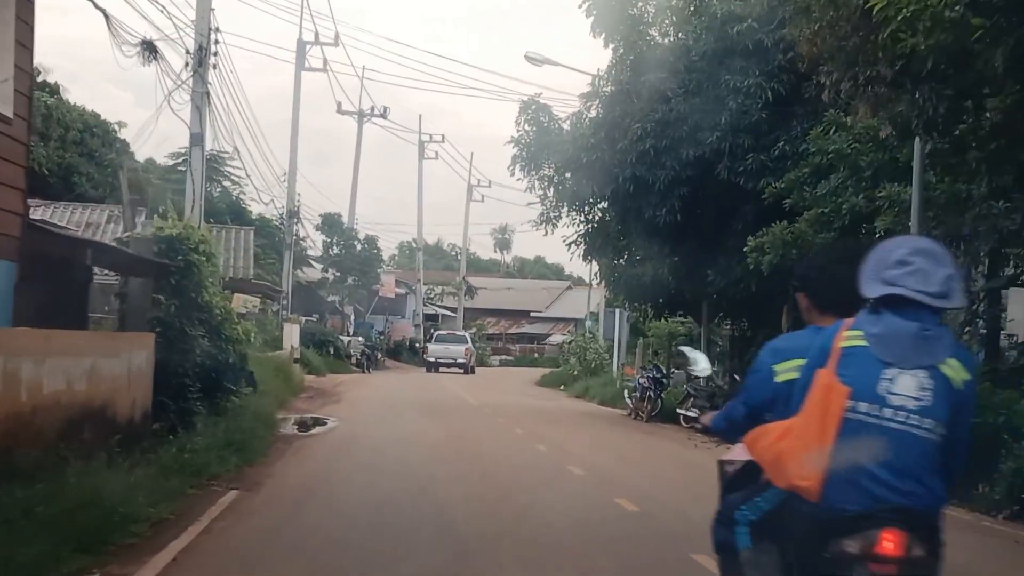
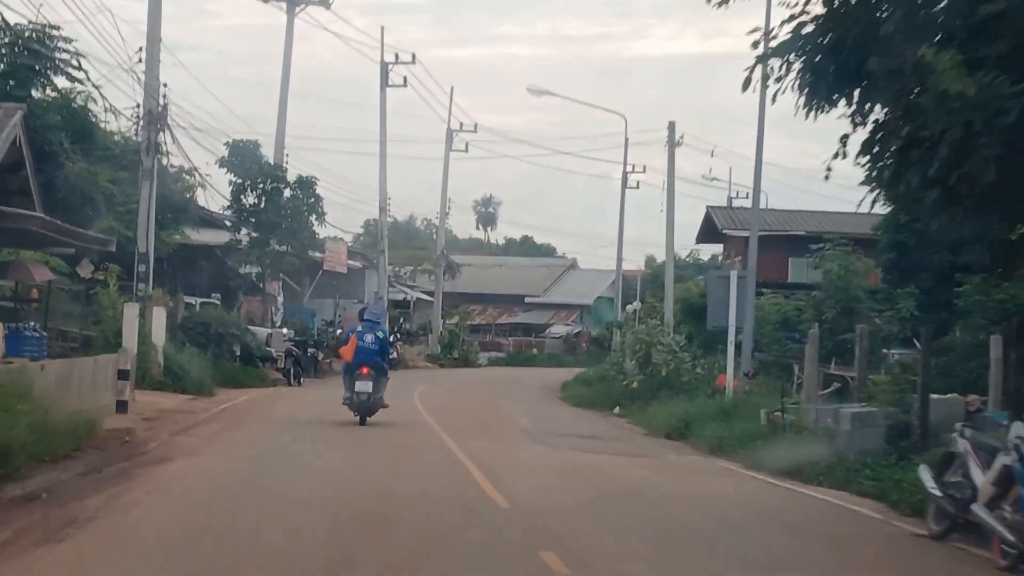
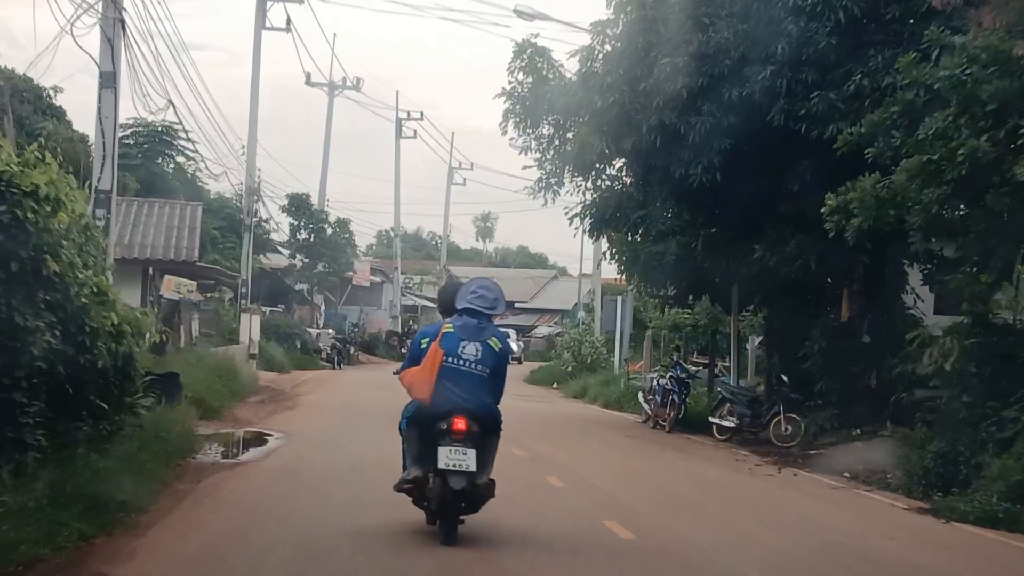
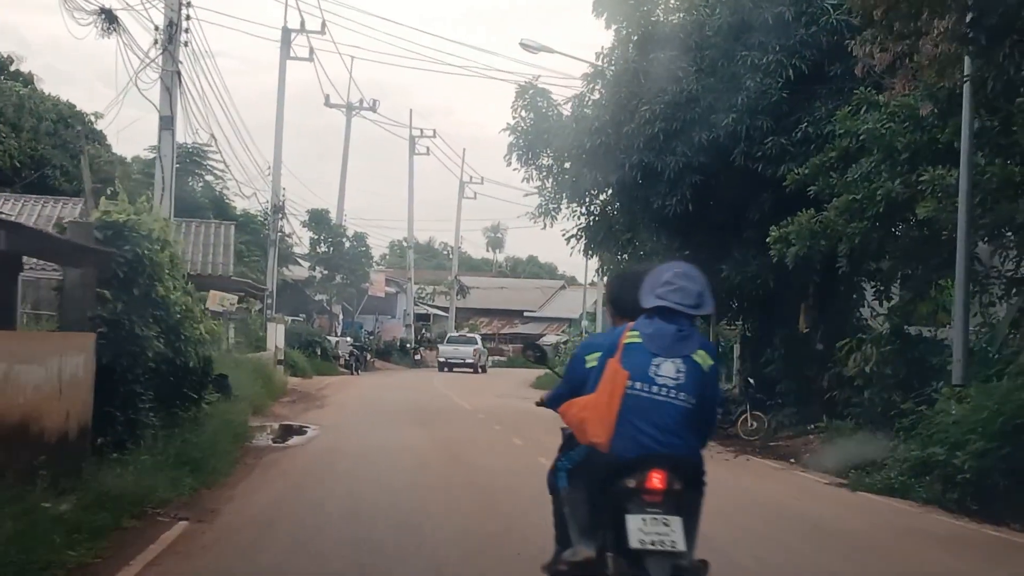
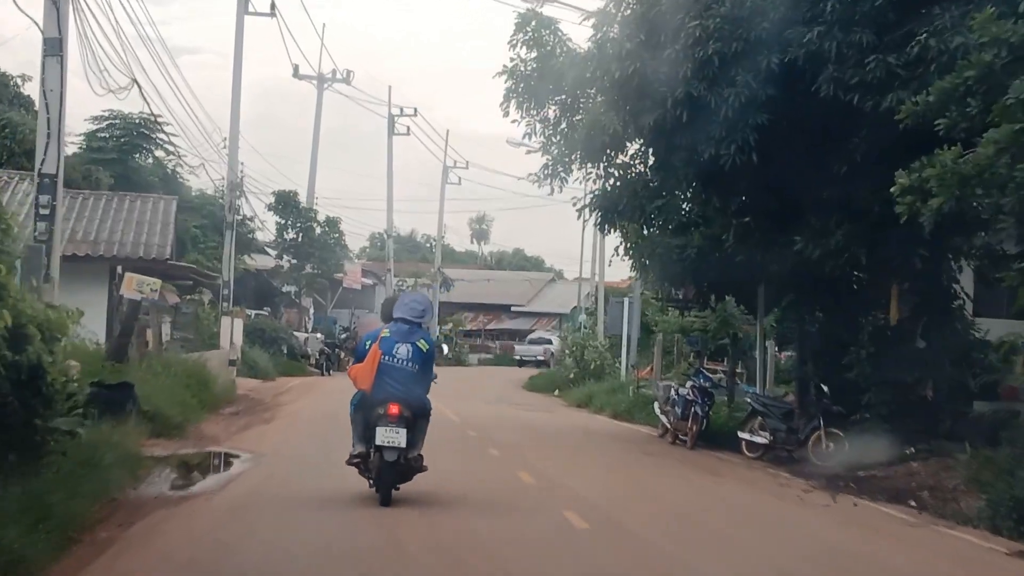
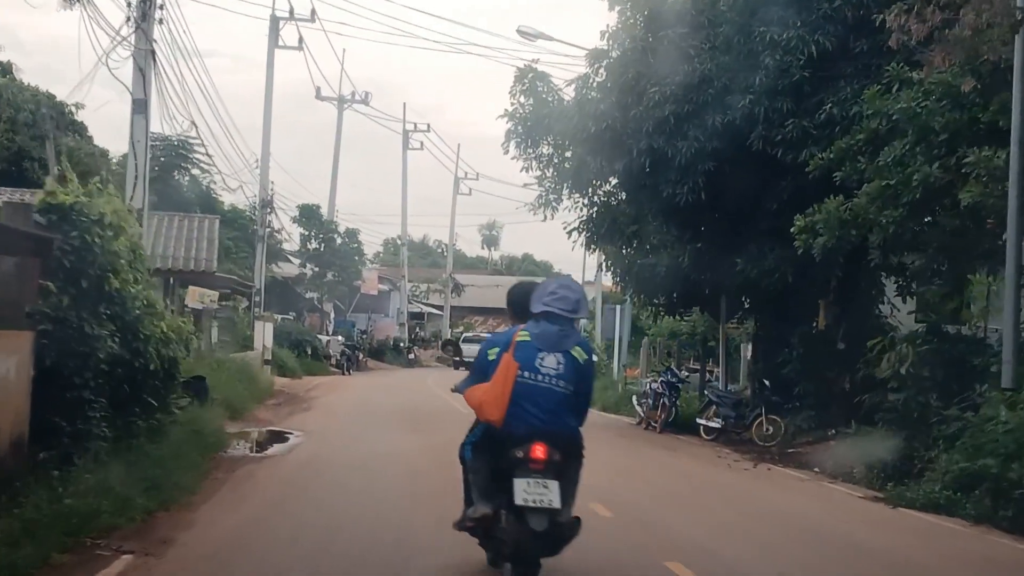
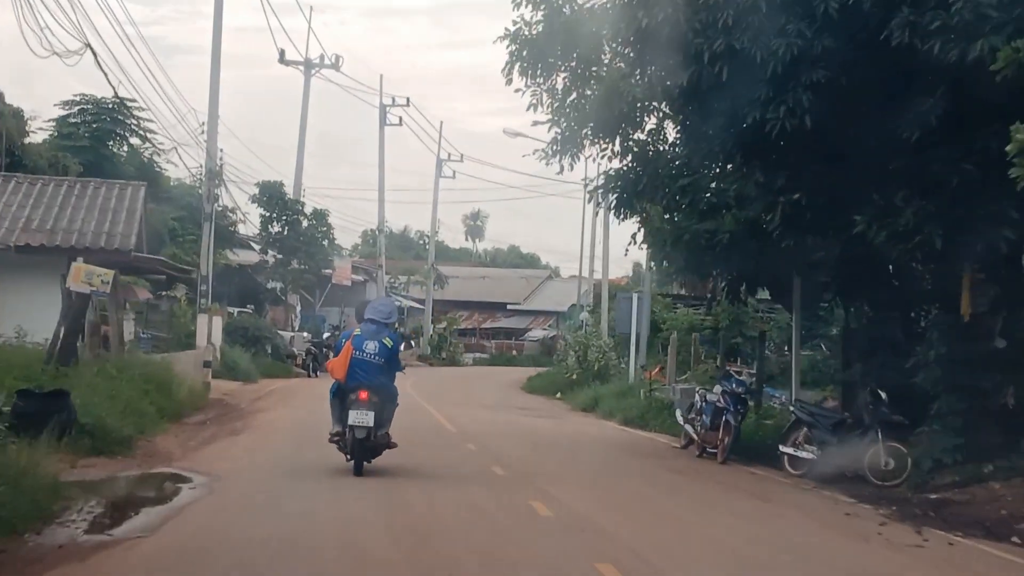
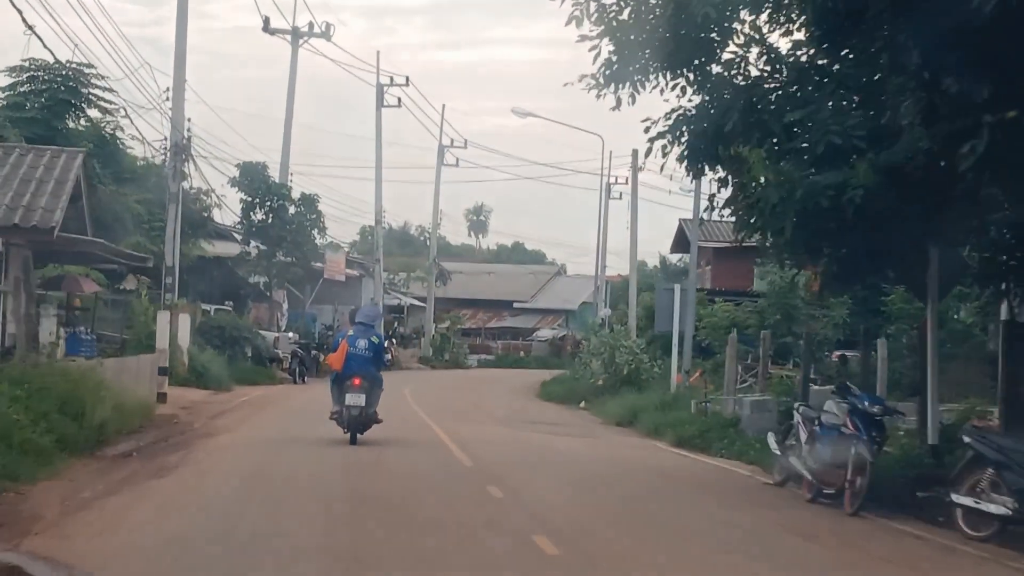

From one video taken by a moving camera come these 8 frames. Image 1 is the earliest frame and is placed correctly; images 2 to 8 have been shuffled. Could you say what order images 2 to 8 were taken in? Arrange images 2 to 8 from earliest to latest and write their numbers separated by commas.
4, 6, 3, 5, 7, 8, 2
